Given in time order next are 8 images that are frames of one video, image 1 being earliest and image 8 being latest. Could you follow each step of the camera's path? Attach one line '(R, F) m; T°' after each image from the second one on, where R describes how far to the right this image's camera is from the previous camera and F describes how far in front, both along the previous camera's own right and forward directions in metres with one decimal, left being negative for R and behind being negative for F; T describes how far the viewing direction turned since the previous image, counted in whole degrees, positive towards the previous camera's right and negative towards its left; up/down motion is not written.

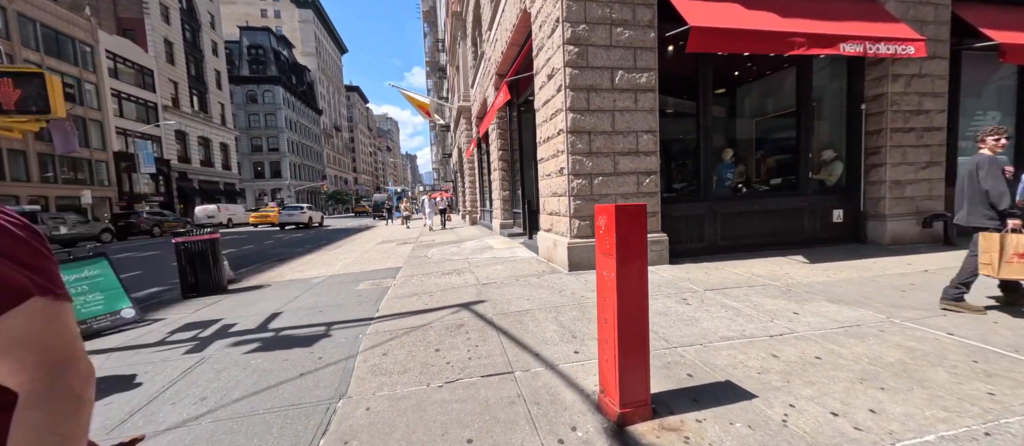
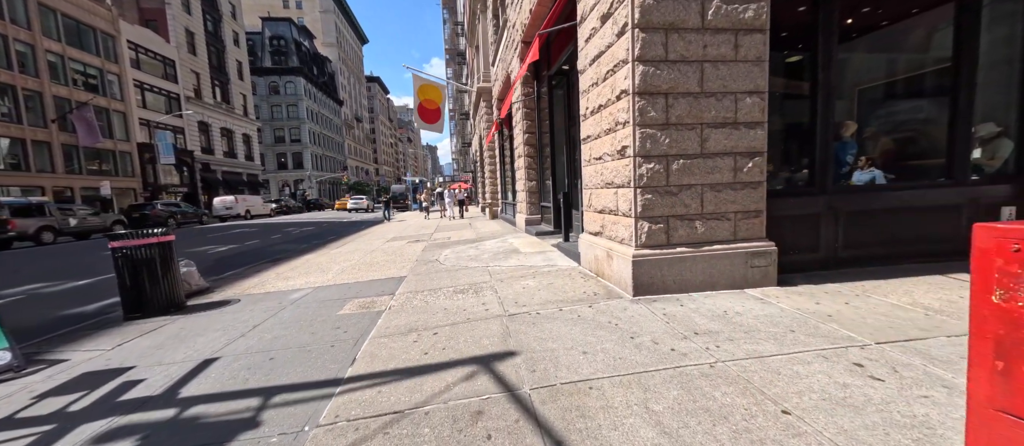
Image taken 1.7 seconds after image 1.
(-0.2, +1.6) m; -3°
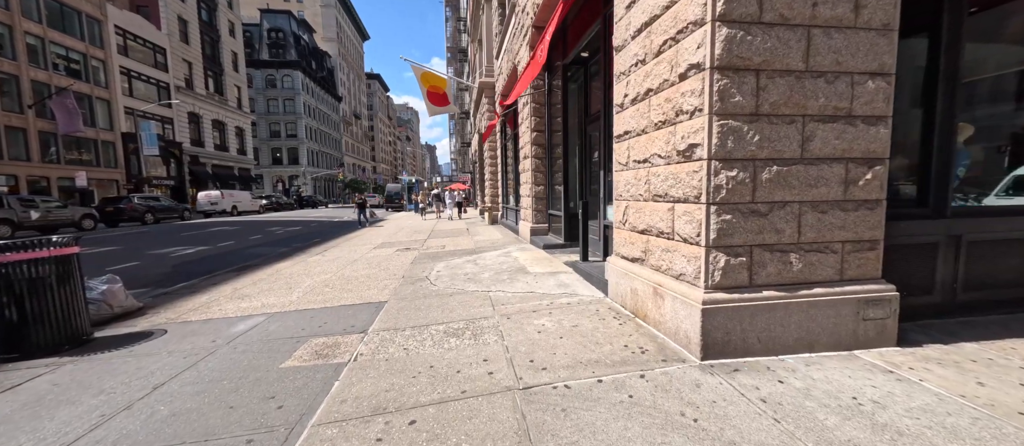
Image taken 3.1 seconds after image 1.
(-0.2, +1.2) m; 0°
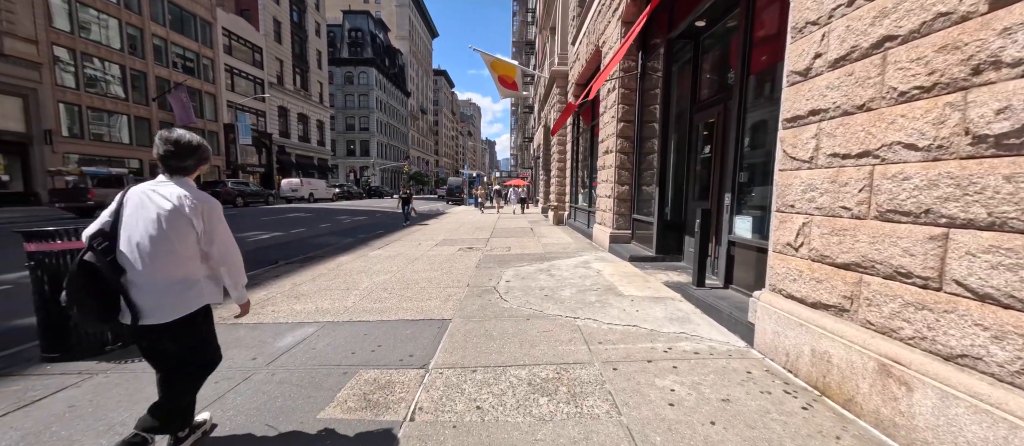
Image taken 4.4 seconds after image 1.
(-0.4, +1.0) m; -9°
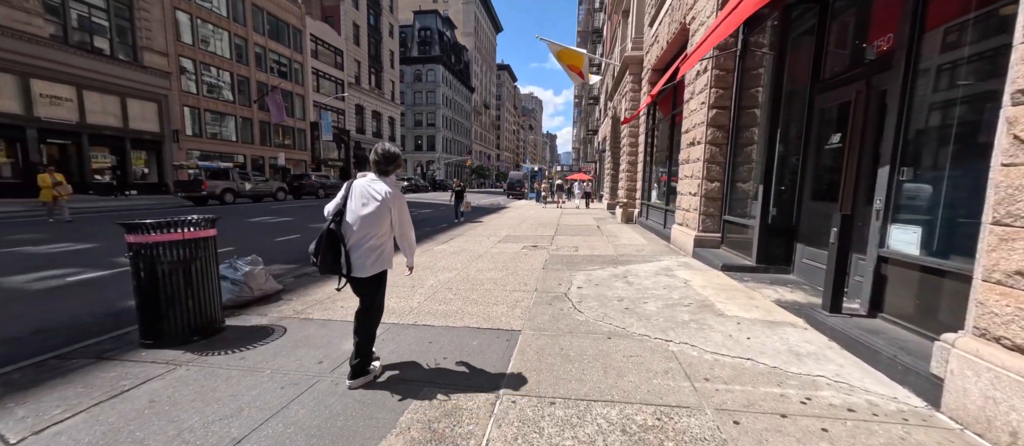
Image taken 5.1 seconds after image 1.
(-0.2, +0.5) m; -9°
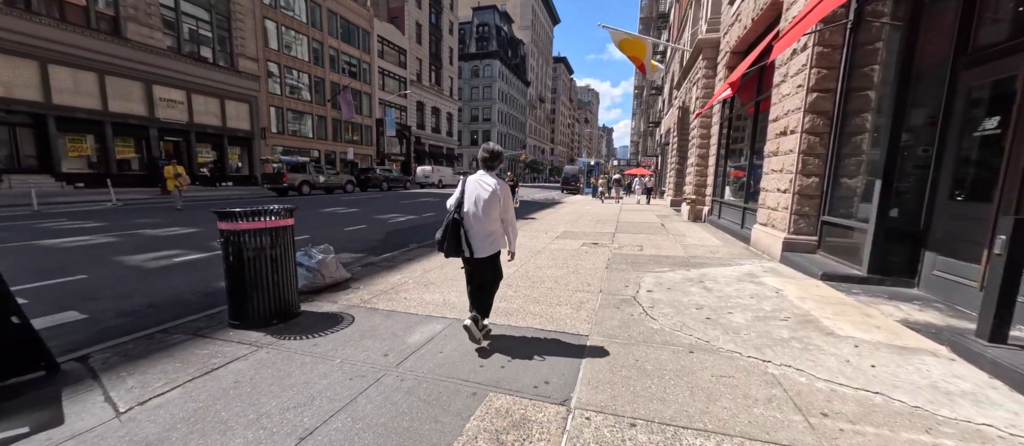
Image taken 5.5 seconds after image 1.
(-0.2, +0.2) m; -8°
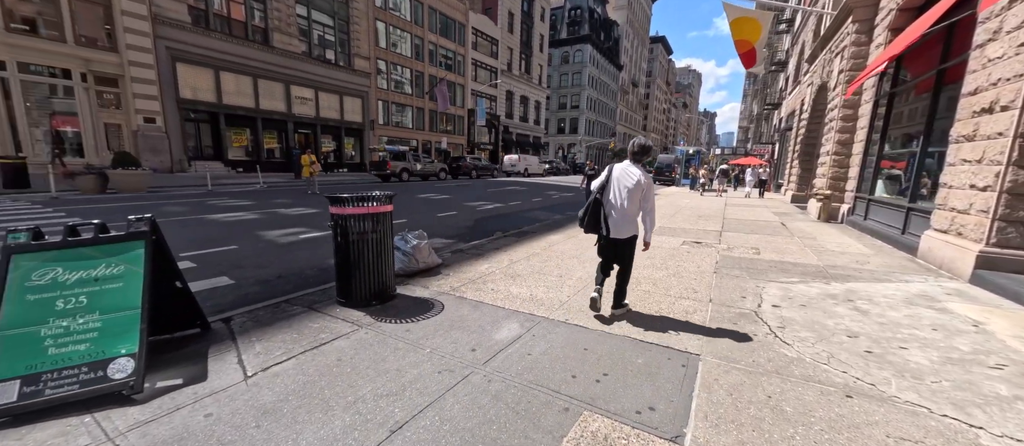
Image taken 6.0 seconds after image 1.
(-0.1, +0.3) m; -13°
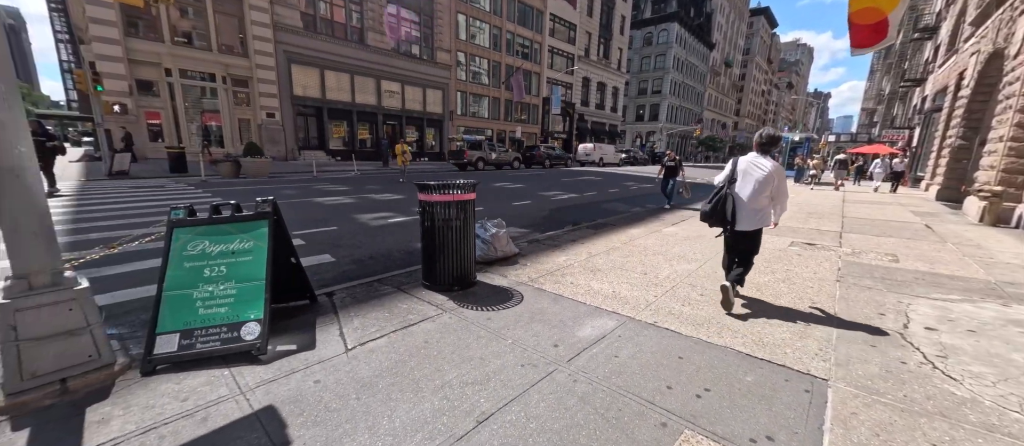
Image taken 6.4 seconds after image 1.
(-0.1, +0.1) m; -11°
